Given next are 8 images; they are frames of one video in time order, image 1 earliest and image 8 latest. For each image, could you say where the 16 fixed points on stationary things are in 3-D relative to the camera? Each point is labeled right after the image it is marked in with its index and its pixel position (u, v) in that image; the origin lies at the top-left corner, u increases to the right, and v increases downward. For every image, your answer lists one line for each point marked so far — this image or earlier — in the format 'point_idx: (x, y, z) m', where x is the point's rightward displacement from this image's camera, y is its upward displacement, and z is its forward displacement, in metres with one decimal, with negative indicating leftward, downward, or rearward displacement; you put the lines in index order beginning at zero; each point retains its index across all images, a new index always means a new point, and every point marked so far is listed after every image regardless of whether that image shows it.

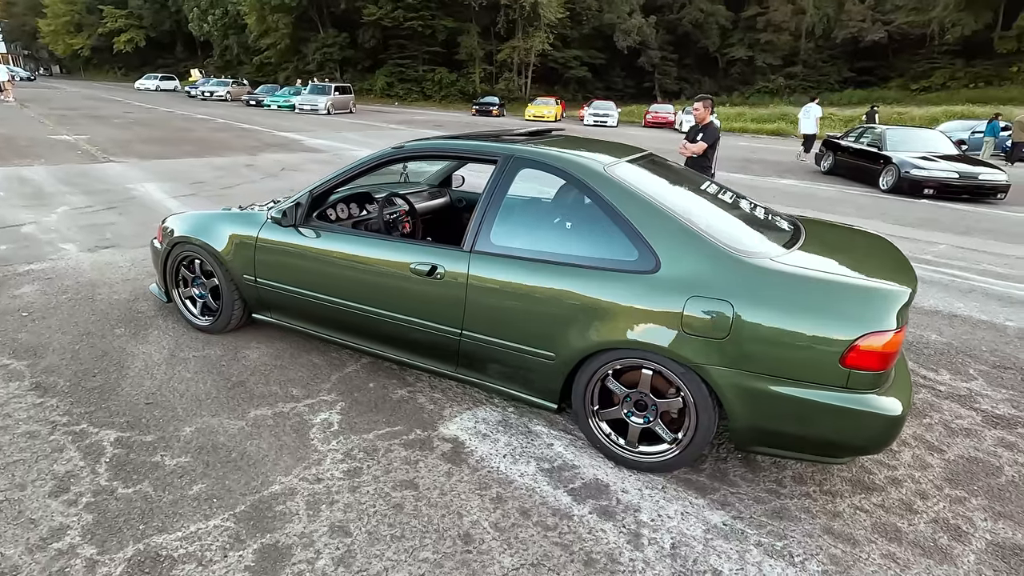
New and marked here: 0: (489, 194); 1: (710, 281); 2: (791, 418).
0: (-0.1, +0.5, +3.1) m
1: (+1.0, 0.0, +2.6) m
2: (+1.3, -0.6, +2.5) m
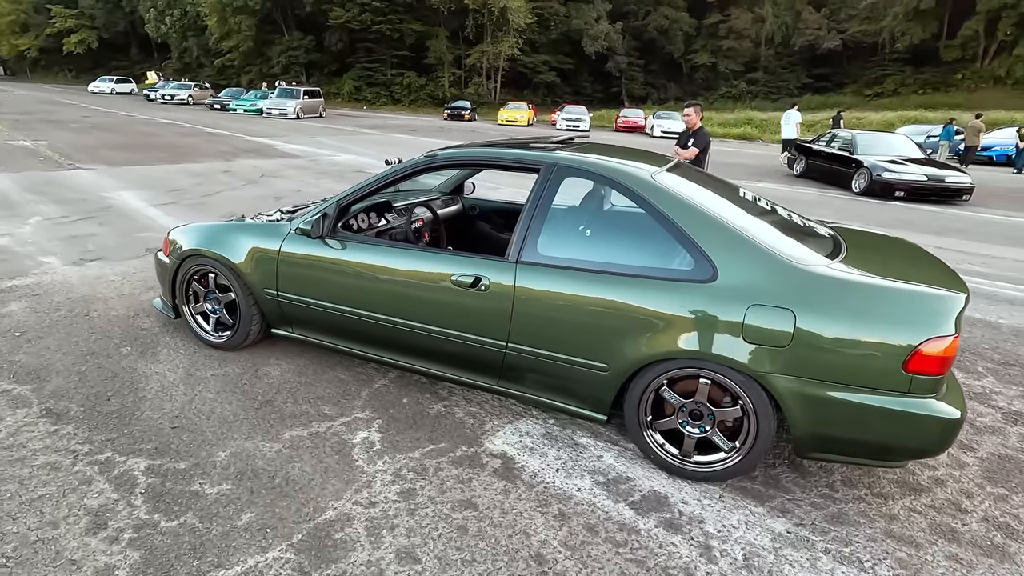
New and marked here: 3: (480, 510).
0: (+0.2, +0.5, +3.1) m
1: (+1.3, 0.0, +2.6) m
2: (+1.6, -0.6, +2.5) m
3: (-0.1, -1.1, +2.6) m
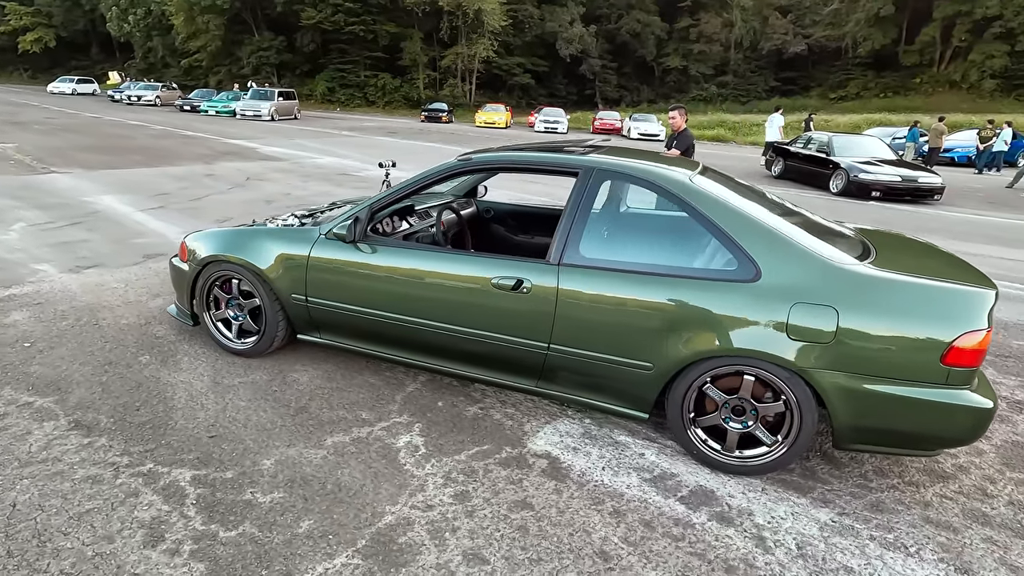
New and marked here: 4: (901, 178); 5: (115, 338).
0: (+0.4, +0.5, +3.1) m
1: (+1.5, 0.0, +2.7) m
2: (+1.9, -0.6, +2.6) m
3: (+0.1, -1.1, +2.6) m
4: (+9.5, +2.7, +13.0) m
5: (-3.1, -0.4, +4.1) m
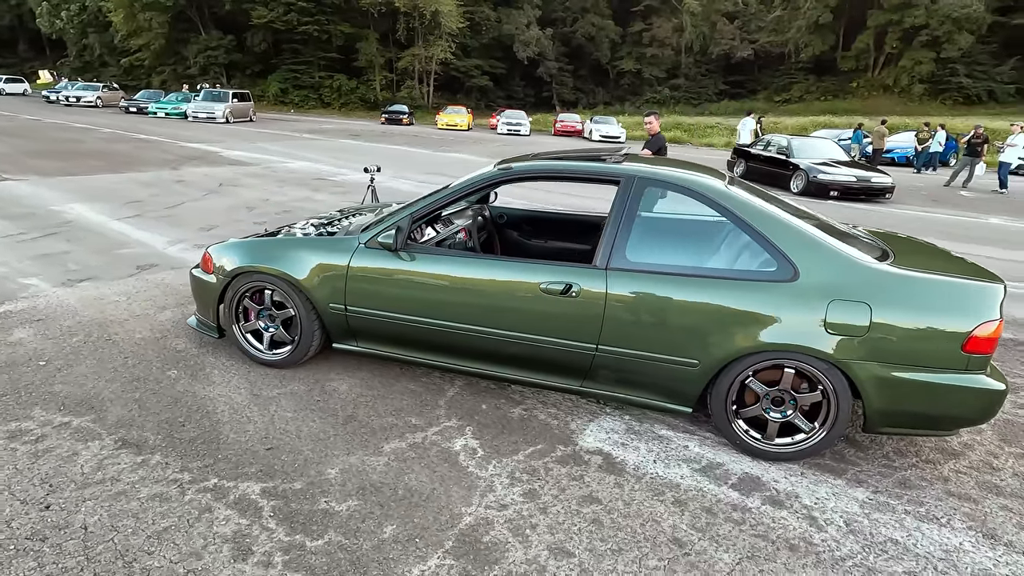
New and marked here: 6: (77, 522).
0: (+0.7, +0.5, +3.3) m
1: (+1.8, 0.0, +2.9) m
2: (+2.2, -0.6, +2.9) m
3: (+0.5, -1.1, +2.8) m
4: (+8.9, +2.8, +13.8) m
5: (-2.8, -0.5, +4.0) m
6: (-2.0, -1.1, +2.4) m
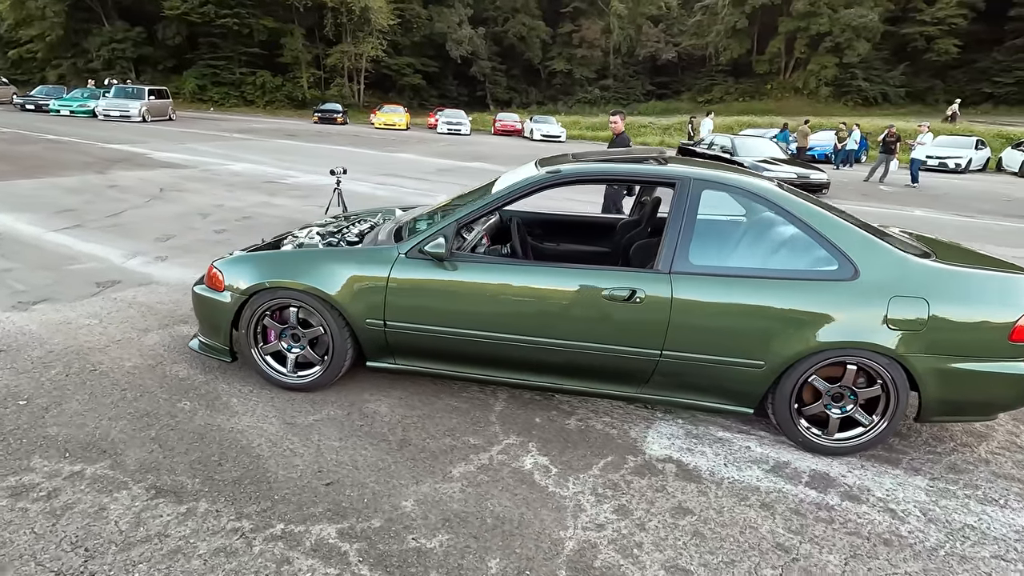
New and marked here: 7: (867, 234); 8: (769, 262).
0: (+1.0, +0.4, +3.2) m
1: (+2.2, 0.0, +3.0) m
2: (+2.6, -0.6, +3.1) m
3: (+0.9, -1.1, +2.7) m
4: (+7.8, +3.1, +14.7) m
5: (-2.5, -0.6, +3.5) m
6: (-1.5, -1.2, +2.1) m
7: (+2.1, +0.3, +3.2) m
8: (+1.5, +0.2, +3.2) m
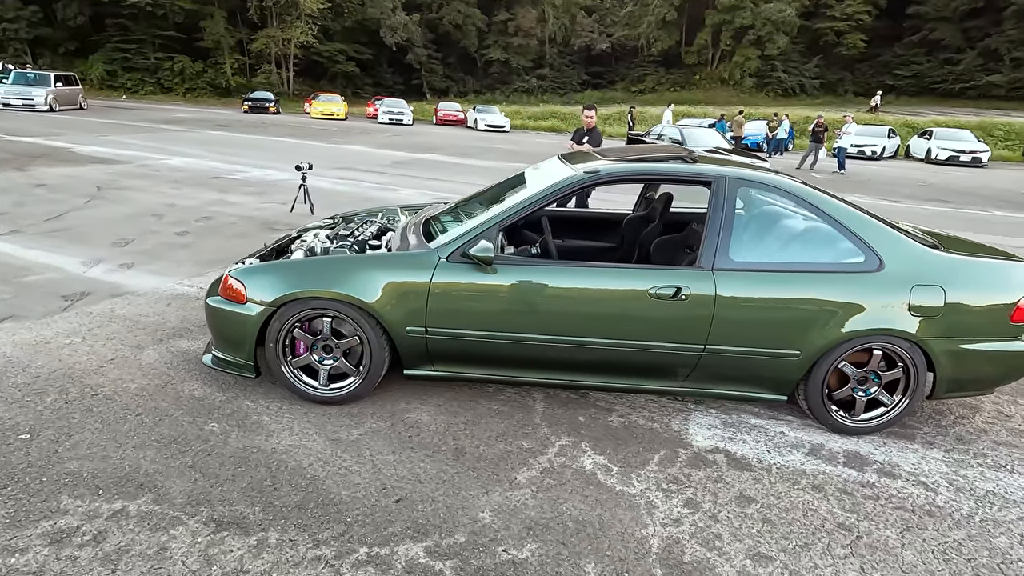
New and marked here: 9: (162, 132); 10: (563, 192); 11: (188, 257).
0: (+1.3, +0.5, +3.3) m
1: (+2.5, +0.1, +3.3) m
2: (+2.9, -0.5, +3.4) m
3: (+1.3, -1.1, +2.8) m
4: (+6.6, +3.6, +15.4) m
5: (-2.2, -0.7, +3.3) m
6: (-1.0, -1.3, +1.9) m
7: (+2.4, +0.4, +3.4) m
8: (+1.8, +0.2, +3.3) m
9: (-12.8, +5.8, +19.8) m
10: (+0.3, +0.6, +3.4) m
11: (-3.8, +0.4, +6.2) m
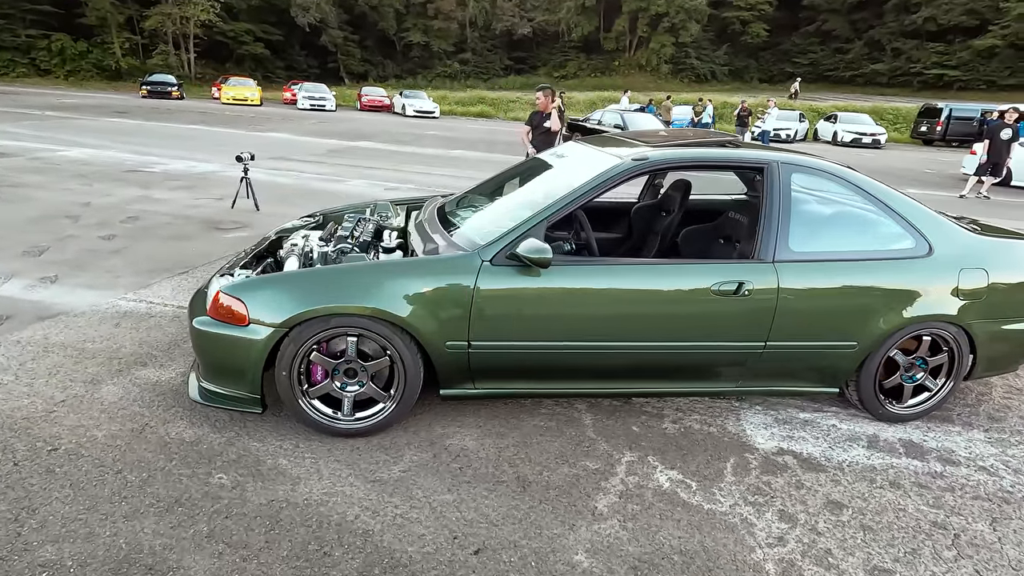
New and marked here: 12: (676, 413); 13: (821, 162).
0: (+1.5, +0.5, +3.1) m
1: (+2.8, +0.2, +3.2) m
2: (+3.2, -0.4, +3.4) m
3: (+1.7, -1.1, +2.7) m
4: (+5.1, +4.1, +15.7) m
5: (-1.9, -0.9, +2.6) m
6: (-0.5, -1.4, +1.5) m
7: (+2.6, +0.5, +3.3) m
8: (+2.0, +0.3, +3.2) m
9: (-14.9, +5.5, +17.4) m
10: (+0.5, +0.6, +3.0) m
11: (-3.9, +0.2, +5.3) m
12: (+1.0, -0.8, +3.4) m
13: (+1.9, +0.8, +3.3) m
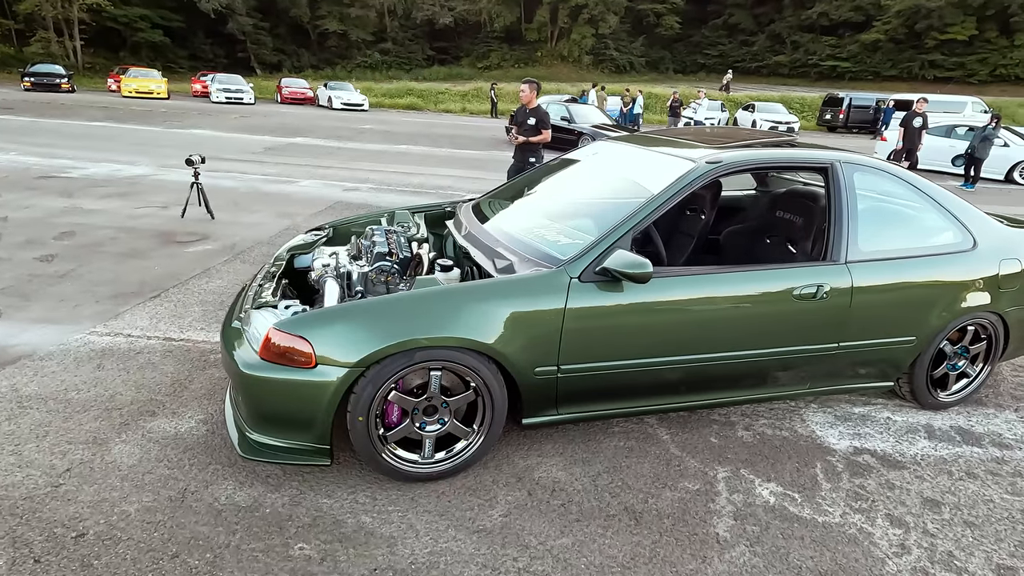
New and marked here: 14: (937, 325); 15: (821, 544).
0: (+1.9, +0.5, +3.1) m
1: (+3.1, +0.3, +3.4) m
2: (+3.5, -0.3, +3.6) m
3: (+2.2, -1.1, +2.7) m
4: (+3.5, +4.4, +16.0) m
5: (-1.4, -1.0, +2.2) m
6: (+0.2, -1.5, +1.3) m
7: (+2.9, +0.5, +3.5) m
8: (+2.4, +0.3, +3.2) m
9: (-16.5, +4.8, +15.0) m
10: (+0.9, +0.5, +2.9) m
11: (-3.7, 0.0, +4.6) m
12: (+1.4, -0.8, +3.3) m
13: (+2.2, +0.8, +3.3) m
14: (+2.6, -0.2, +3.2) m
15: (+1.4, -1.2, +2.4) m
